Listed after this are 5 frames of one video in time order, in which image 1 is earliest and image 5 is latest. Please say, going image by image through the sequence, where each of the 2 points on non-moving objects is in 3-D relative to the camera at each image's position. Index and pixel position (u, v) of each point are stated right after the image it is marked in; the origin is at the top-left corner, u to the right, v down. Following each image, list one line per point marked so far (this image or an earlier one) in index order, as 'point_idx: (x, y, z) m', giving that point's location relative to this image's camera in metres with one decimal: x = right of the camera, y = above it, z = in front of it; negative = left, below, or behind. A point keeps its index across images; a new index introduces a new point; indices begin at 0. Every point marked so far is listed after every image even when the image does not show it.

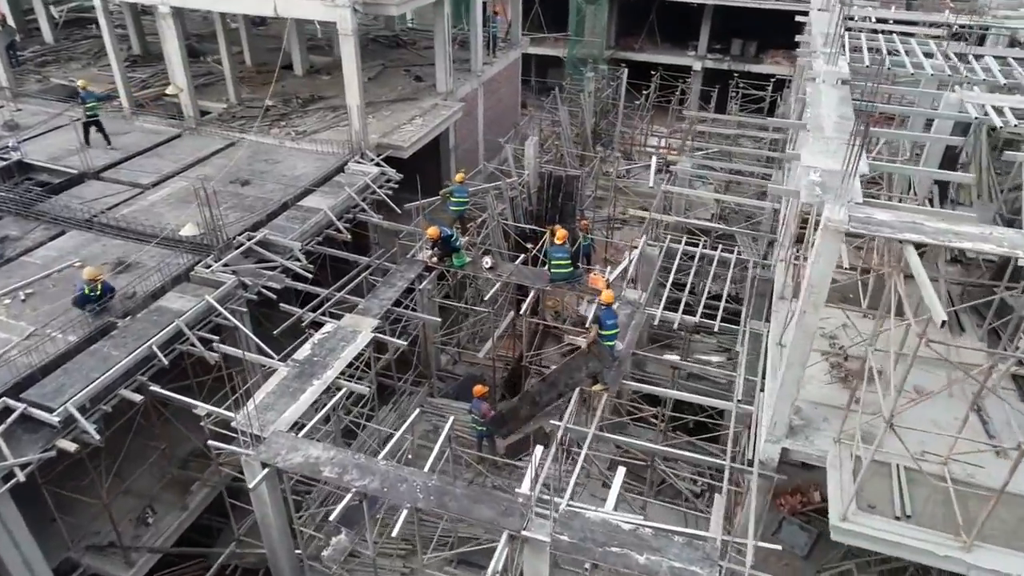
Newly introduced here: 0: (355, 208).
0: (-3.7, +1.9, +16.3) m
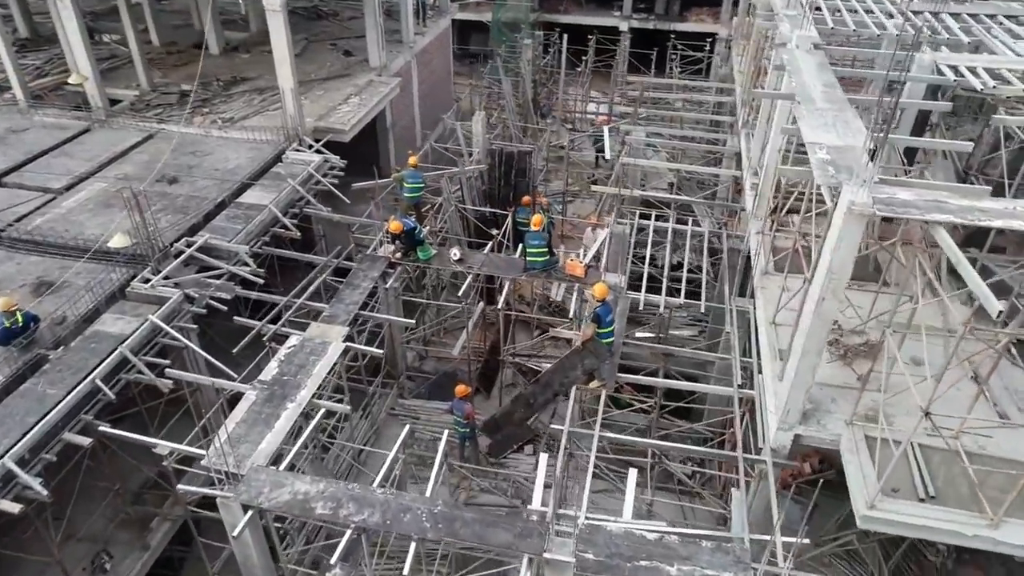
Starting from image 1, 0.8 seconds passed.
0: (-4.6, +1.9, +15.0) m
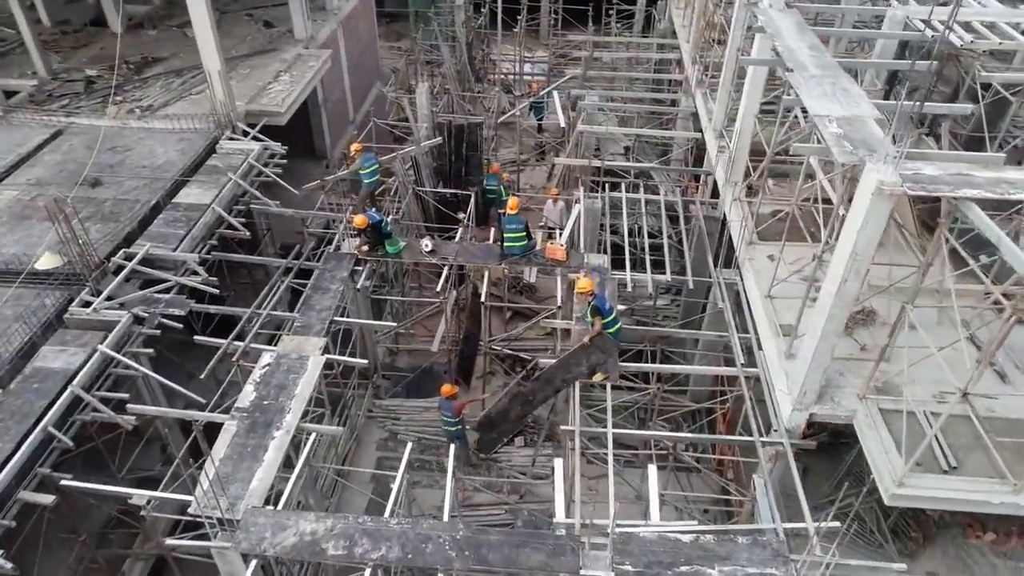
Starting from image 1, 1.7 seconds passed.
0: (-5.3, +1.8, +13.8) m
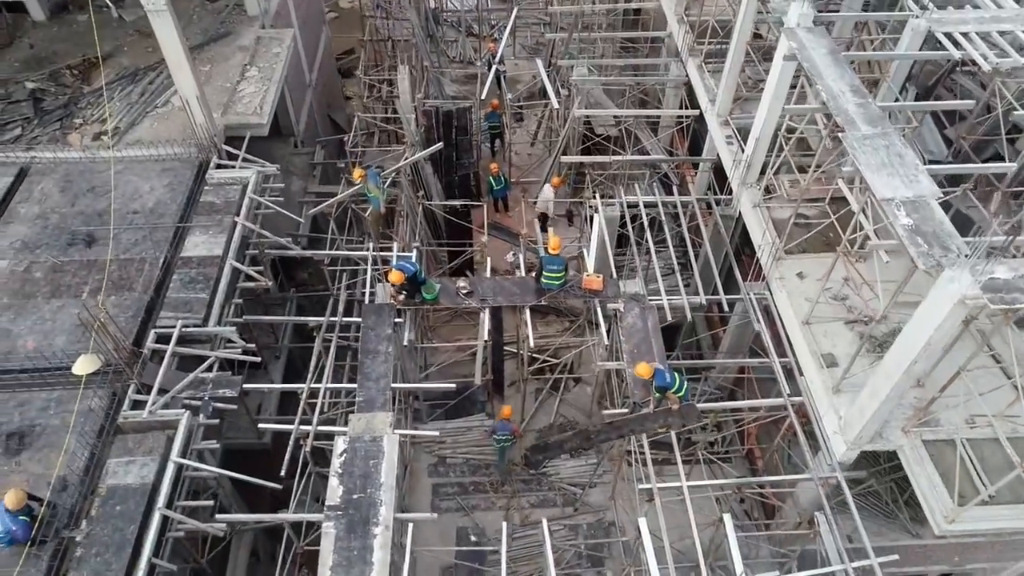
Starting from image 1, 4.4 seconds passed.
0: (-4.9, +1.0, +13.1) m
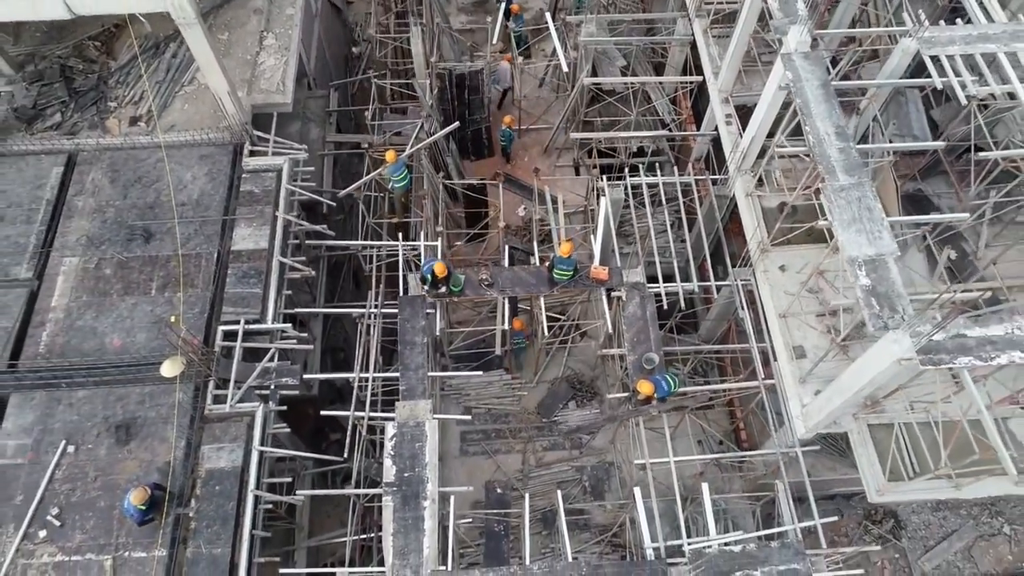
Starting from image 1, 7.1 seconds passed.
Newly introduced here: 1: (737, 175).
0: (-4.6, +1.3, +14.5) m
1: (+4.6, +2.3, +14.4) m
